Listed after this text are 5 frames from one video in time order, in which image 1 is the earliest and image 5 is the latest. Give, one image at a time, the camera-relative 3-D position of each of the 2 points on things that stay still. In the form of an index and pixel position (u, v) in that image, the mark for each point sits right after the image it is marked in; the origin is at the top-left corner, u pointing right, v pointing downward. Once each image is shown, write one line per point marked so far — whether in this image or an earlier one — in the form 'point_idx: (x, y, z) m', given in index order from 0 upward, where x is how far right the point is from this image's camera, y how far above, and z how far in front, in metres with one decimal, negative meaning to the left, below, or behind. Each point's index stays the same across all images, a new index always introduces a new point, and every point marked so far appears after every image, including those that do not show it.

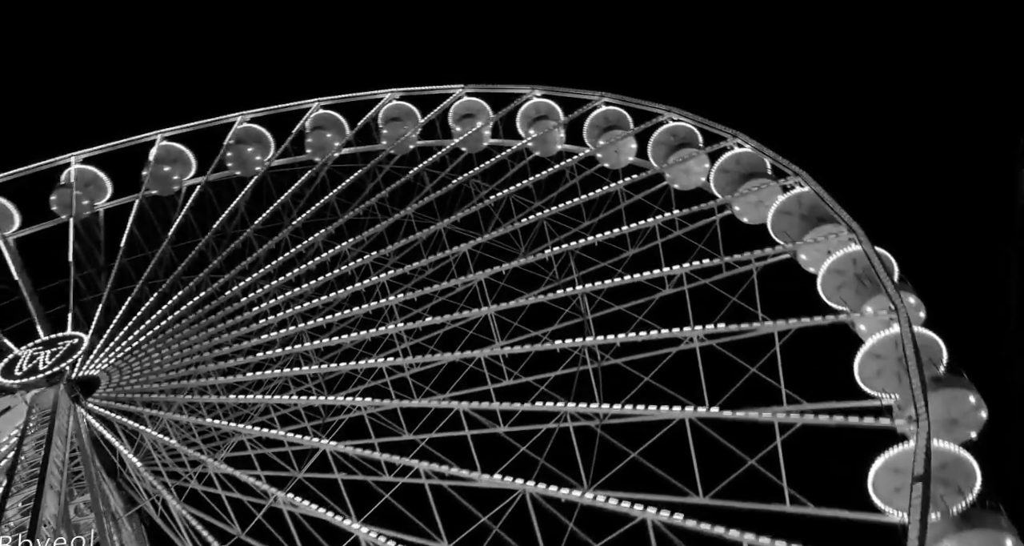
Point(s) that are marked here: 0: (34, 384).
0: (-6.4, -1.5, +9.5) m
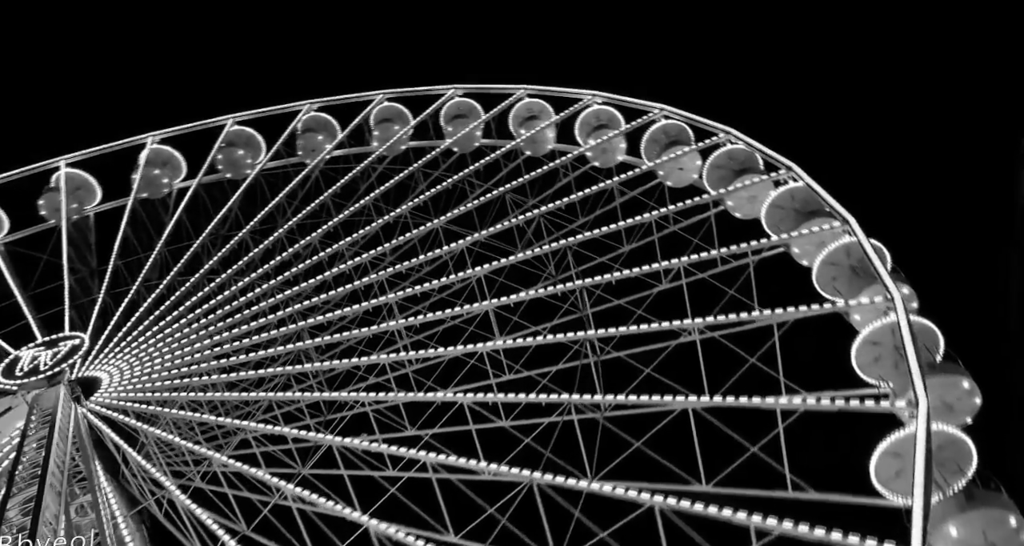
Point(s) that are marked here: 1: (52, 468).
0: (-6.3, -1.5, +9.5) m
1: (-5.6, -2.4, +8.5) m
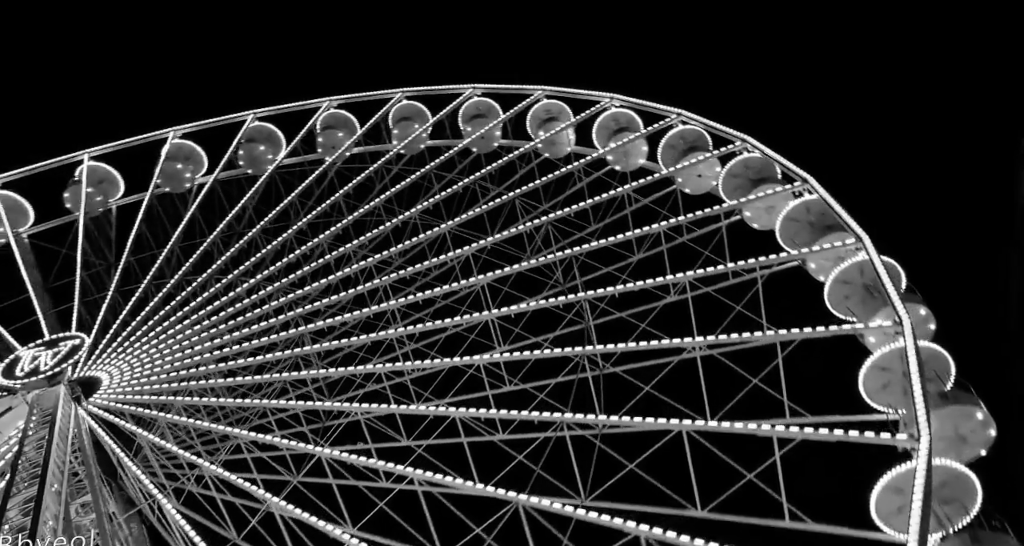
0: (-6.4, -1.5, +9.5) m
1: (-5.5, -2.3, +8.6) m
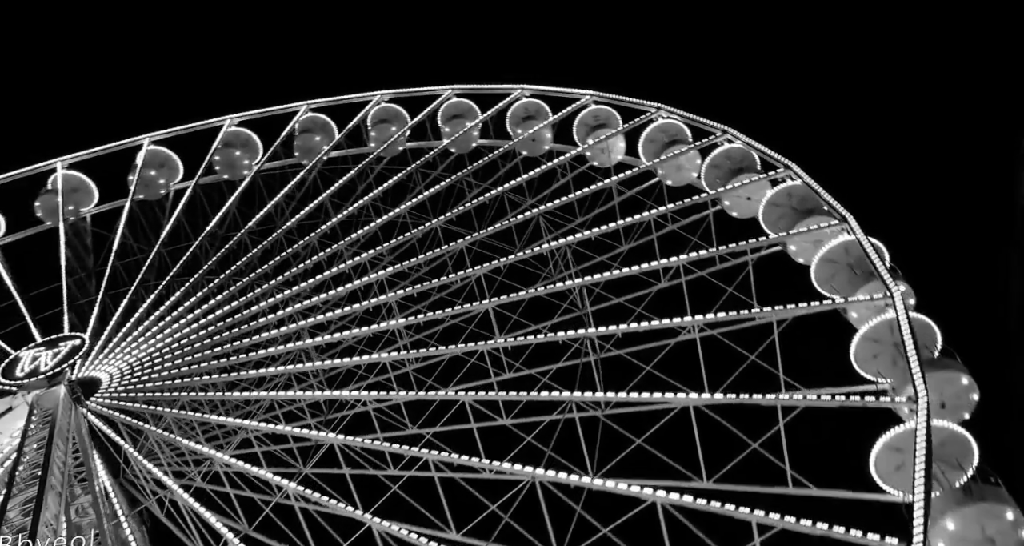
0: (-6.3, -1.5, +9.5) m
1: (-5.5, -2.4, +8.5) m
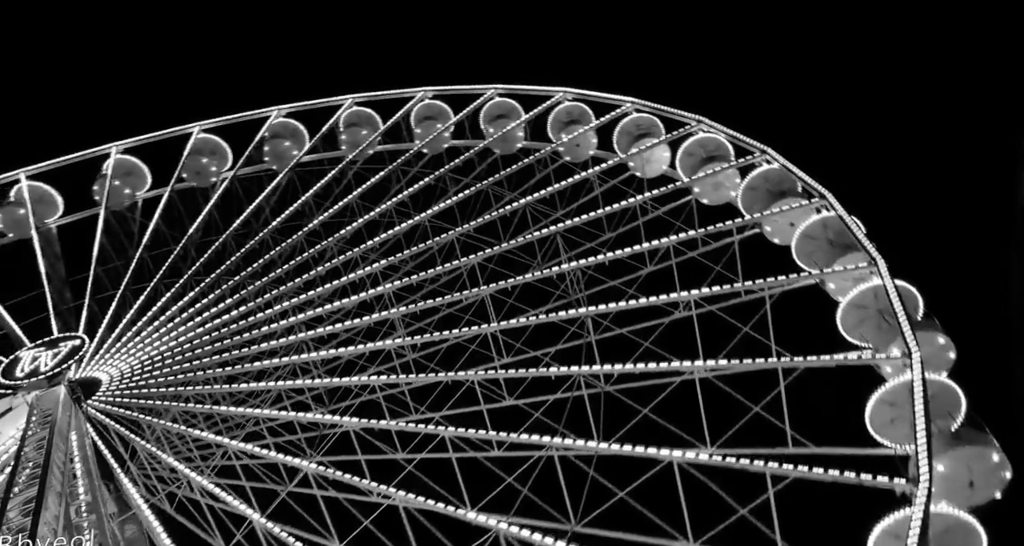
0: (-6.3, -1.5, +9.5) m
1: (-5.5, -2.4, +8.5) m
